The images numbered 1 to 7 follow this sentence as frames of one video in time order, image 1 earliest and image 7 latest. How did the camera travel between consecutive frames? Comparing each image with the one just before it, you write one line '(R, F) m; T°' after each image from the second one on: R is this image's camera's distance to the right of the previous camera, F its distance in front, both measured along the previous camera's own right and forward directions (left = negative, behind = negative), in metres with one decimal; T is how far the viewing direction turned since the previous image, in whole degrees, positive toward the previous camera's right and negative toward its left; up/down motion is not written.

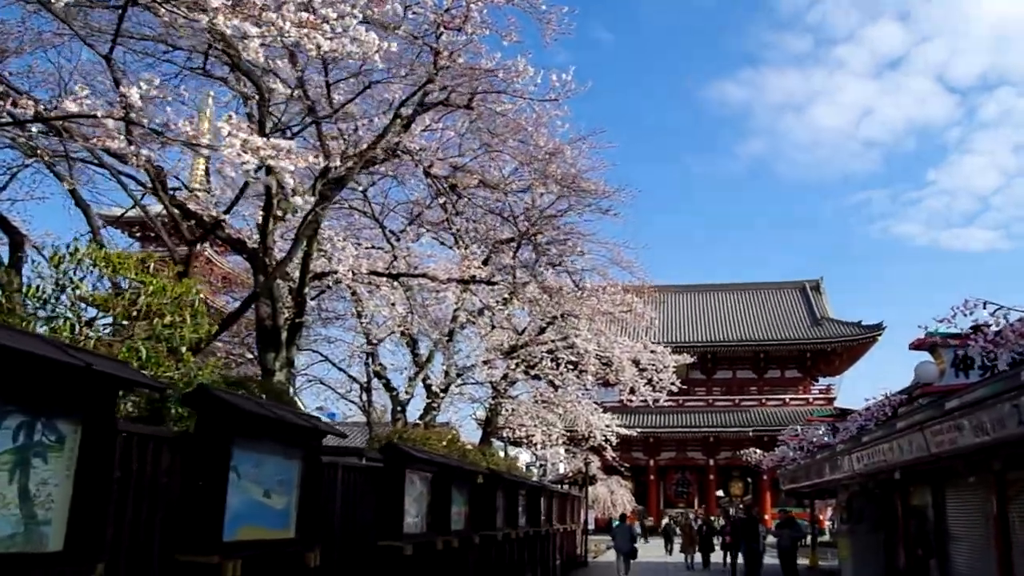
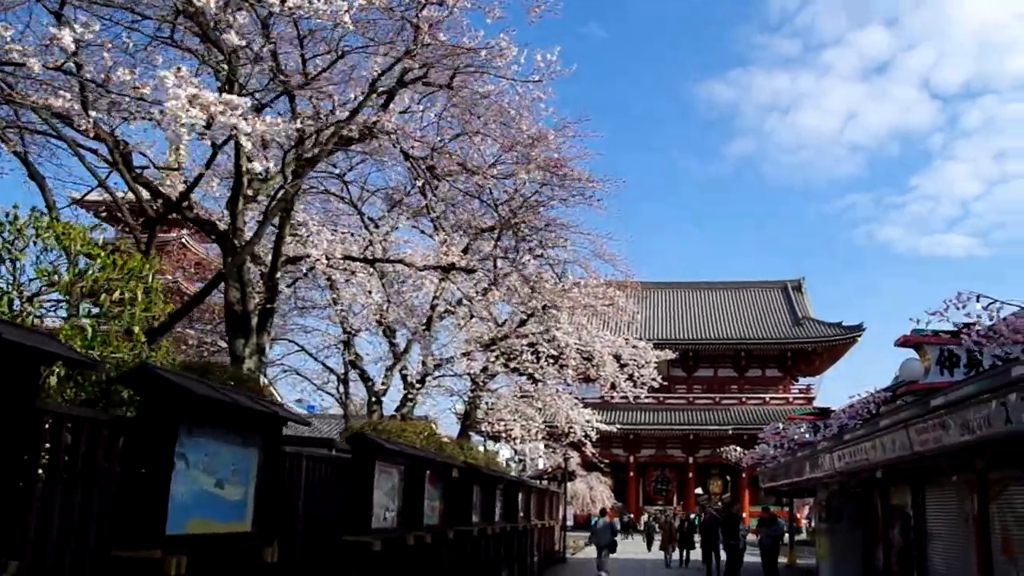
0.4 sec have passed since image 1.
(0.0, +0.3) m; +1°
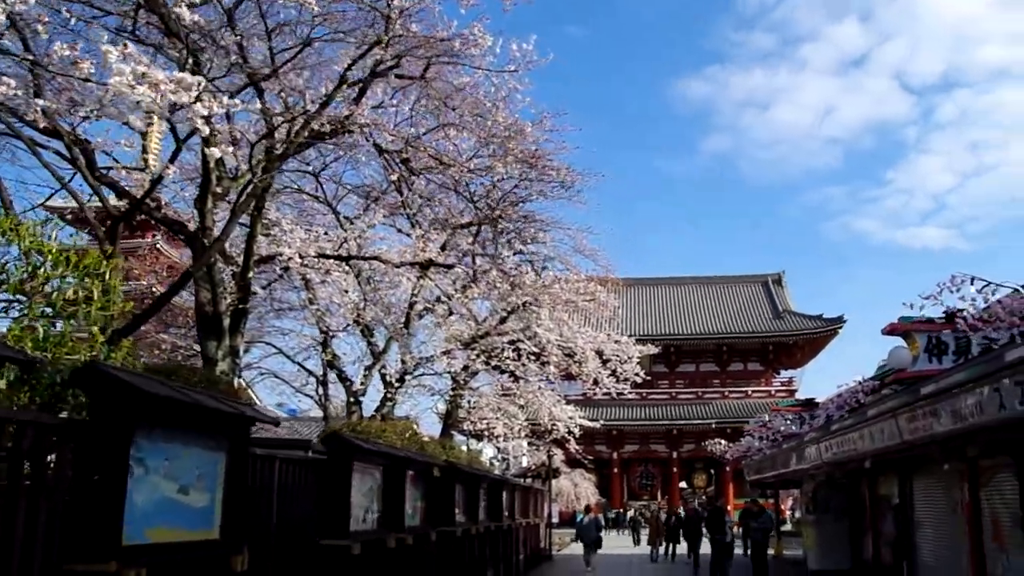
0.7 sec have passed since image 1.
(0.0, +0.2) m; +1°
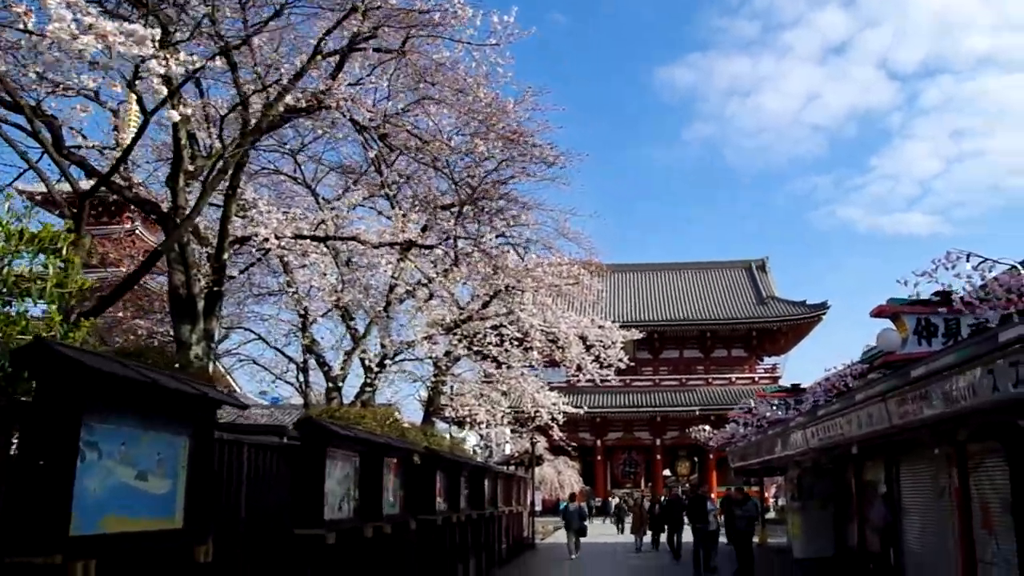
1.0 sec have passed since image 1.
(0.0, +0.2) m; +1°
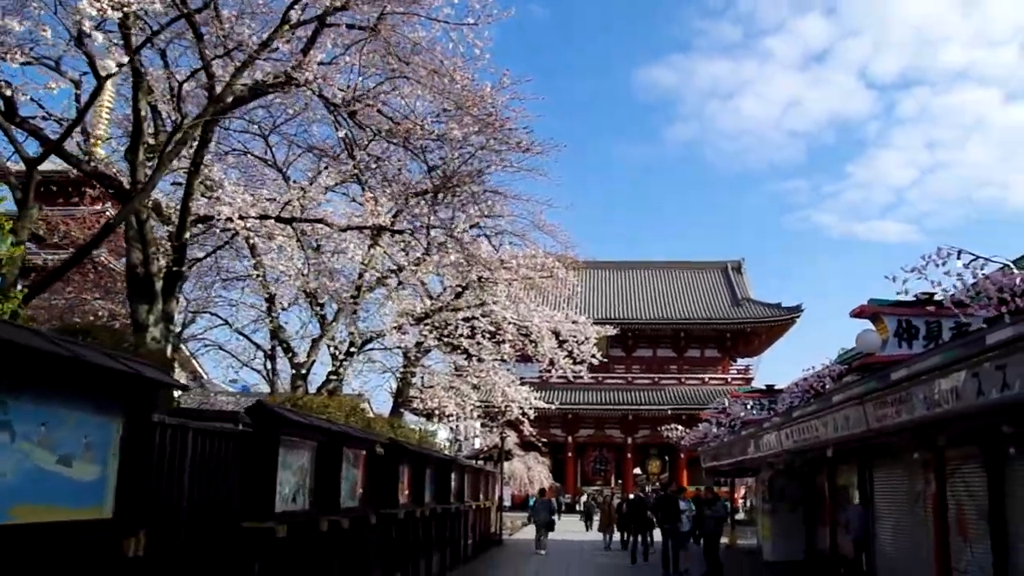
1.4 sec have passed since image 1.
(0.0, +0.3) m; +2°
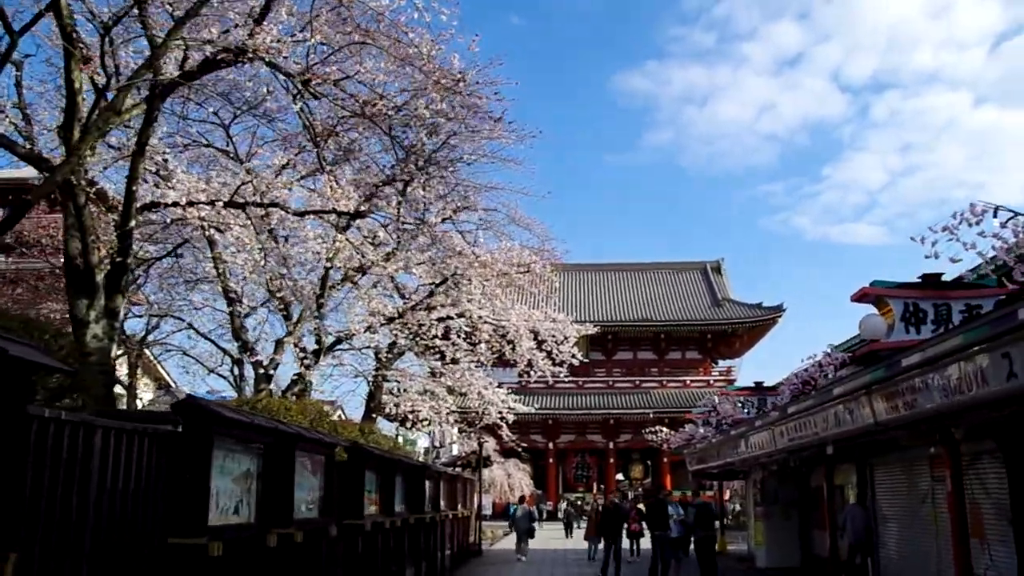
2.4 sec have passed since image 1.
(+0.1, +0.8) m; +1°
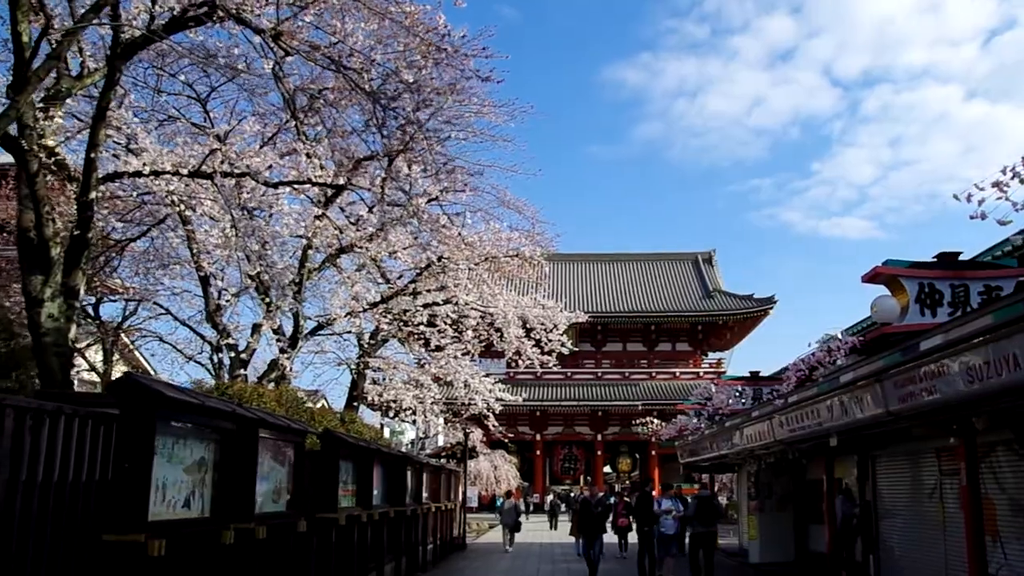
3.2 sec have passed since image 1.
(0.0, +0.6) m; +1°
